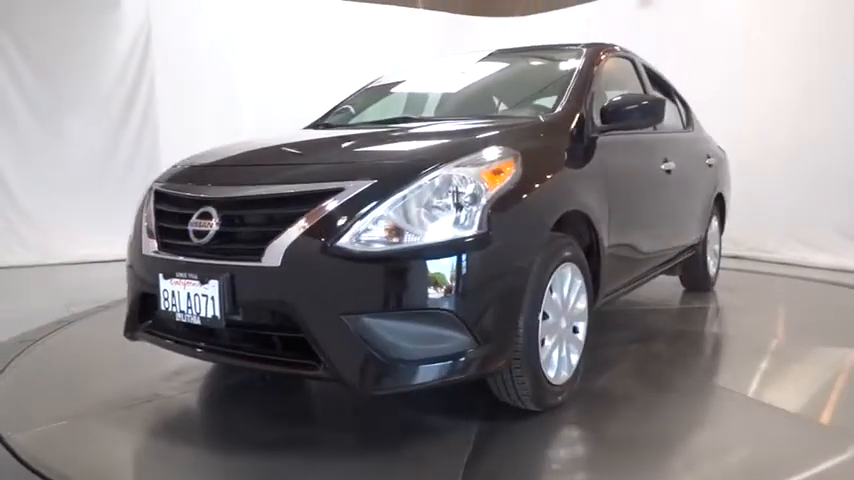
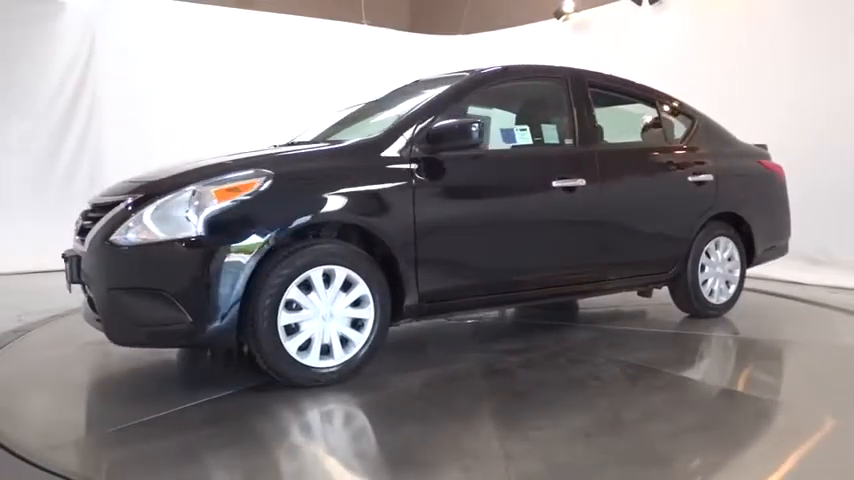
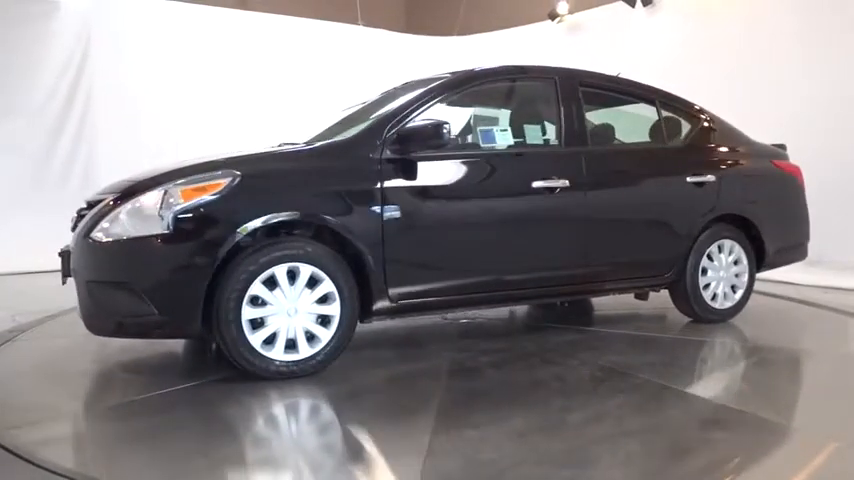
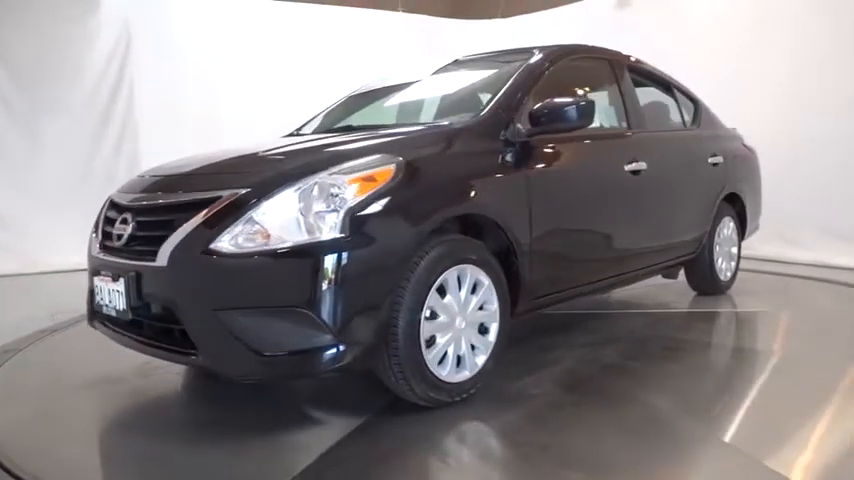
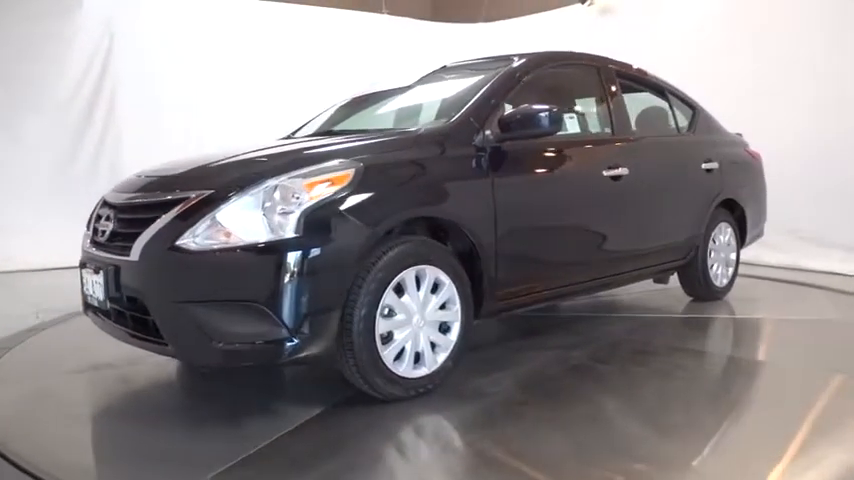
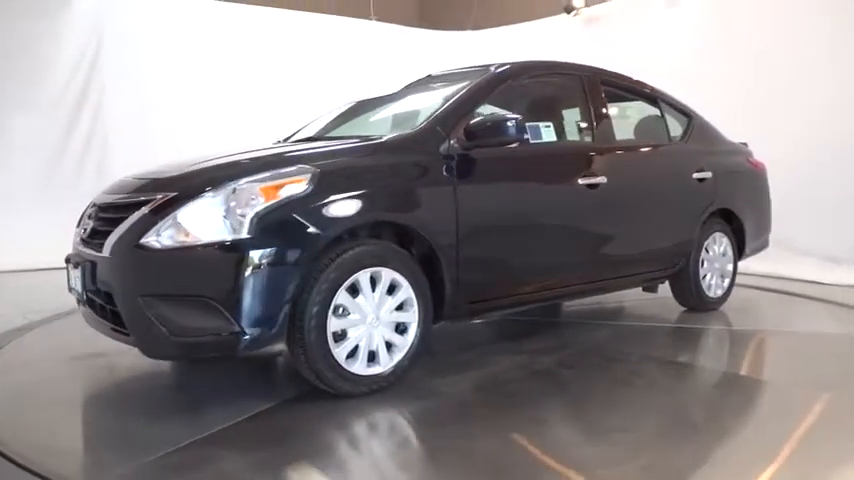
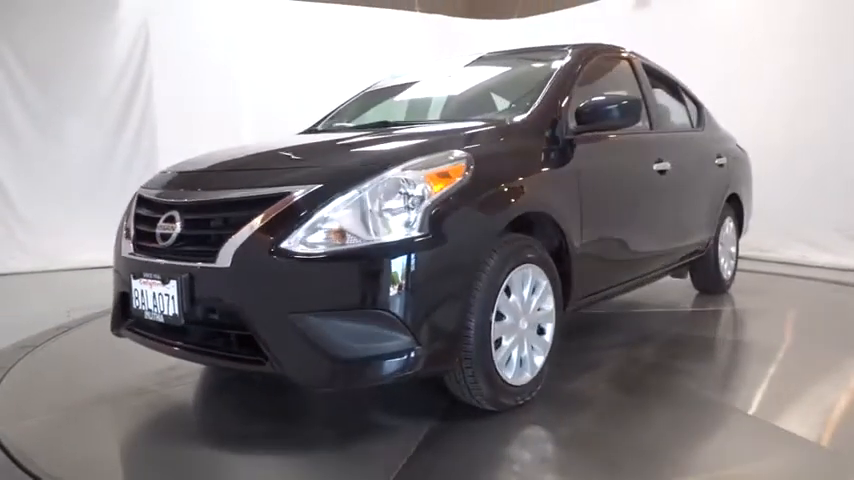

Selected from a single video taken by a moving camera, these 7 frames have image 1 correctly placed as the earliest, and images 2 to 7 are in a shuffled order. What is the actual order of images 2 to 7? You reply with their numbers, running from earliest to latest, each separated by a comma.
7, 4, 5, 6, 2, 3
